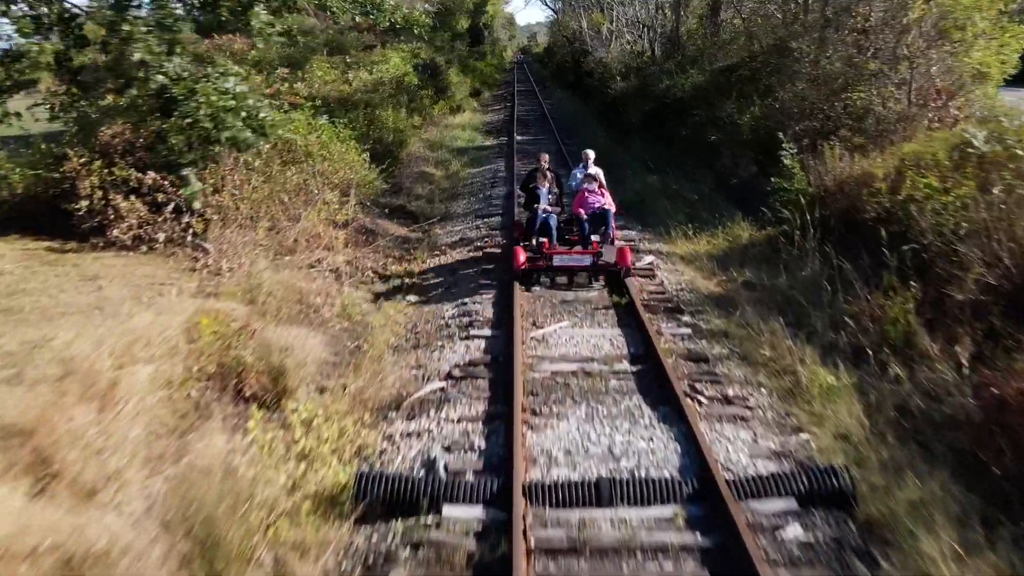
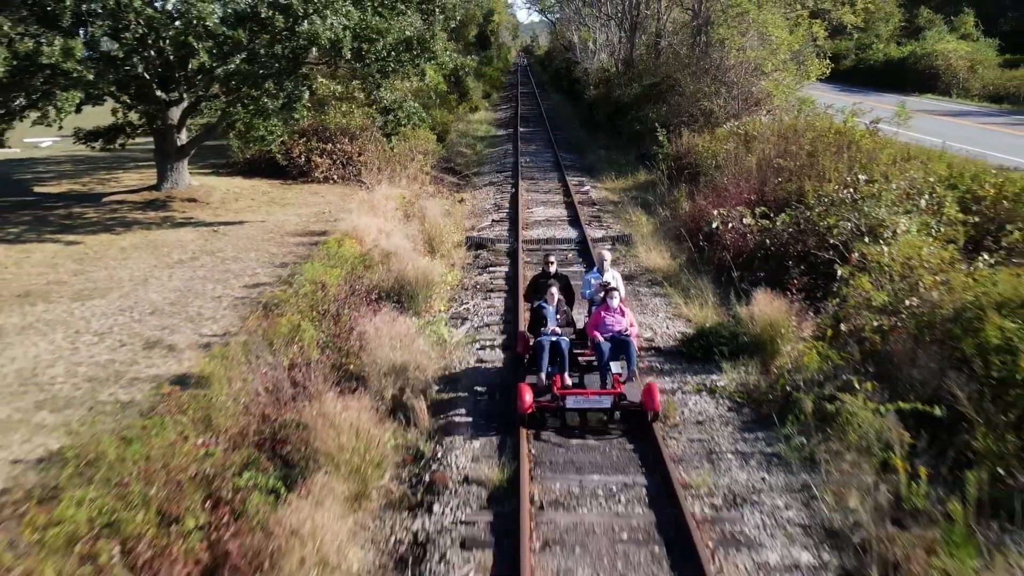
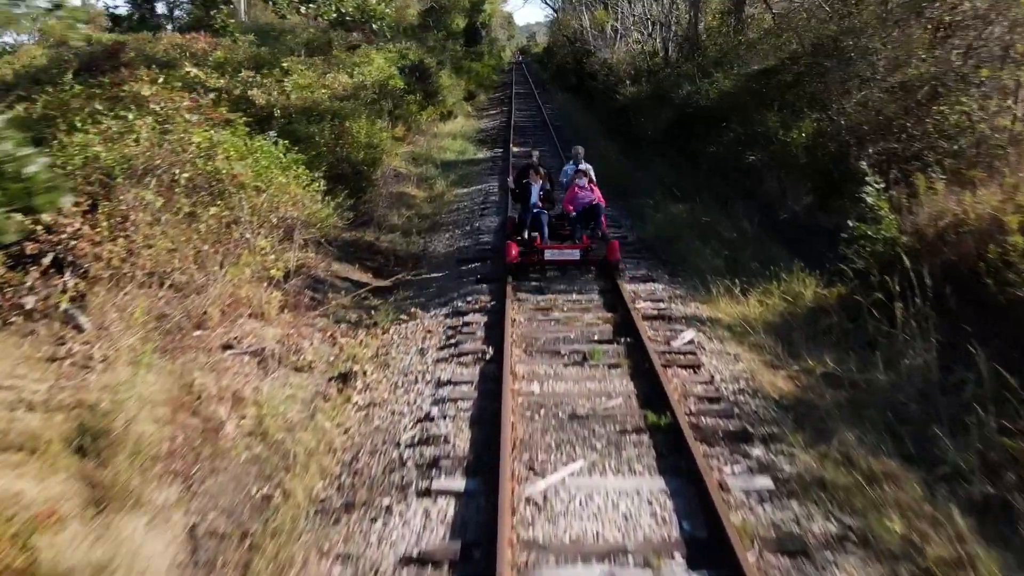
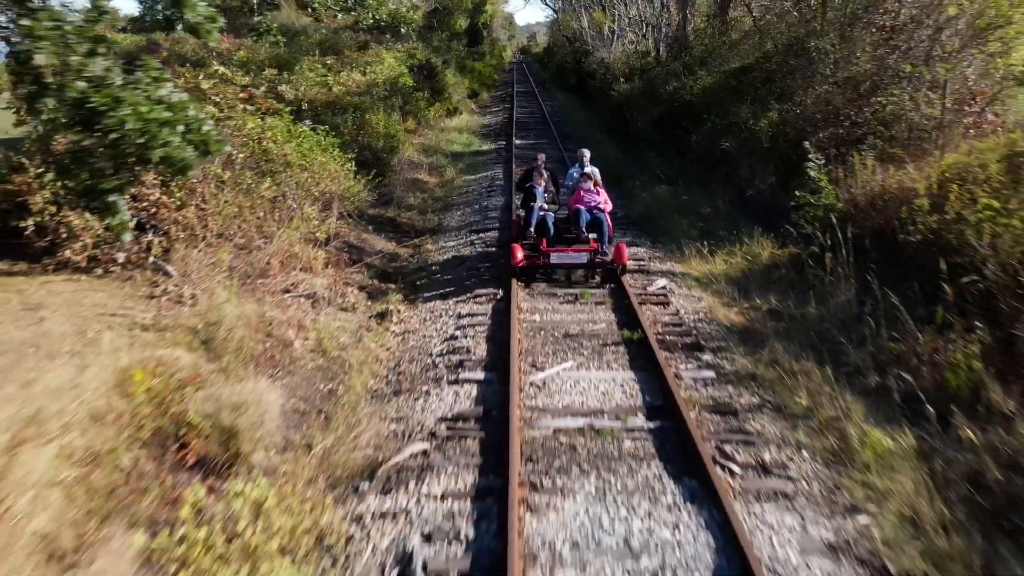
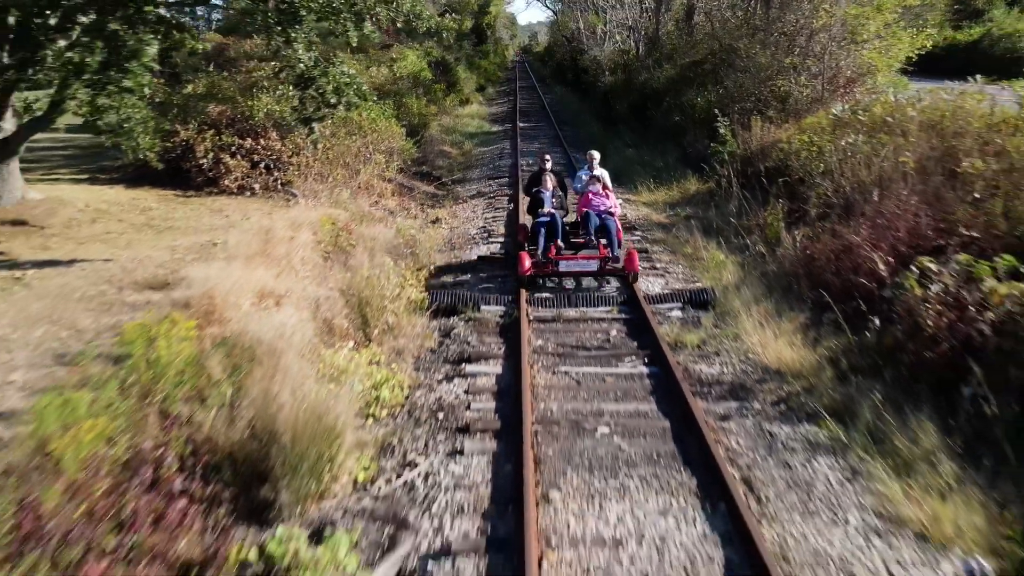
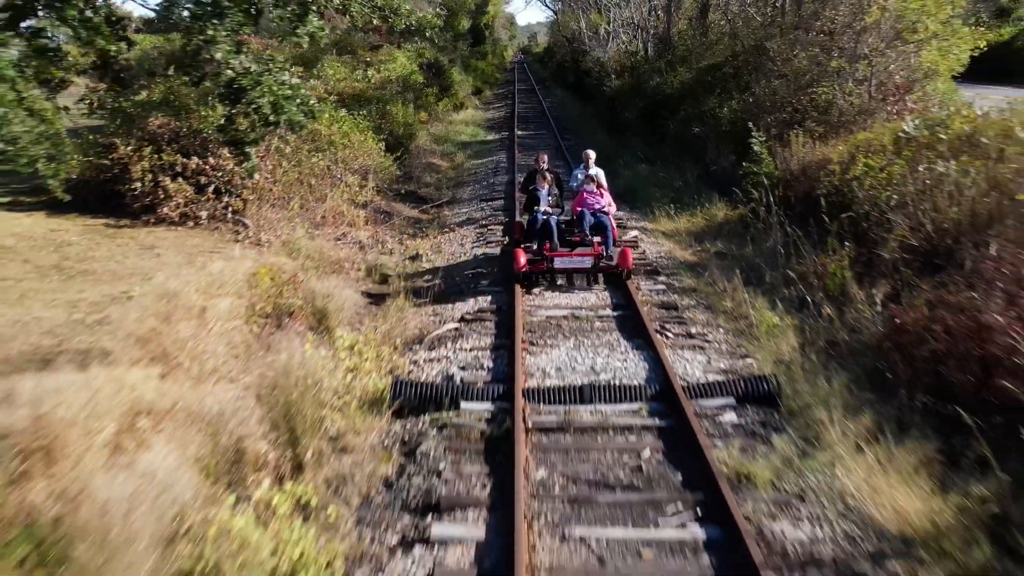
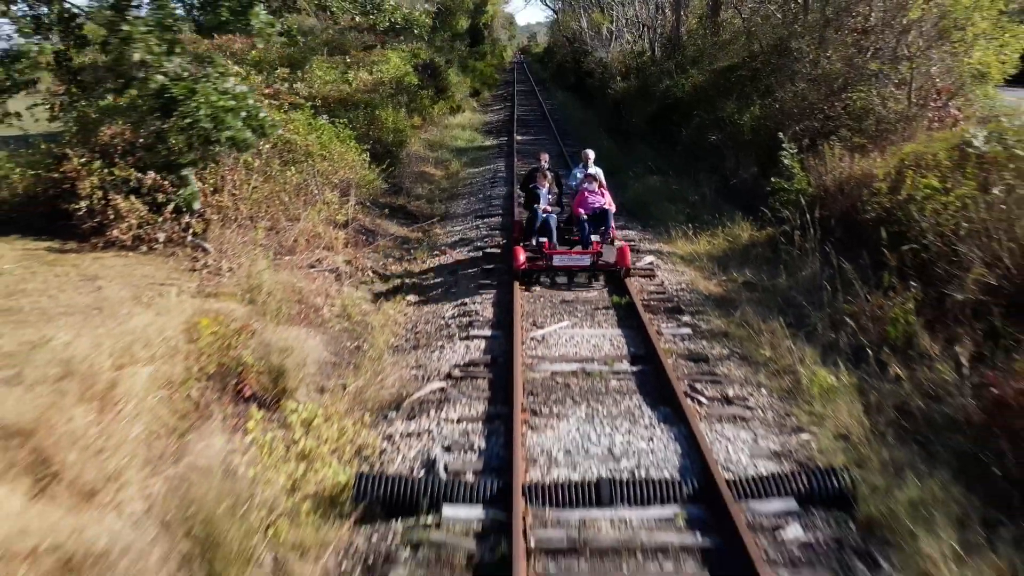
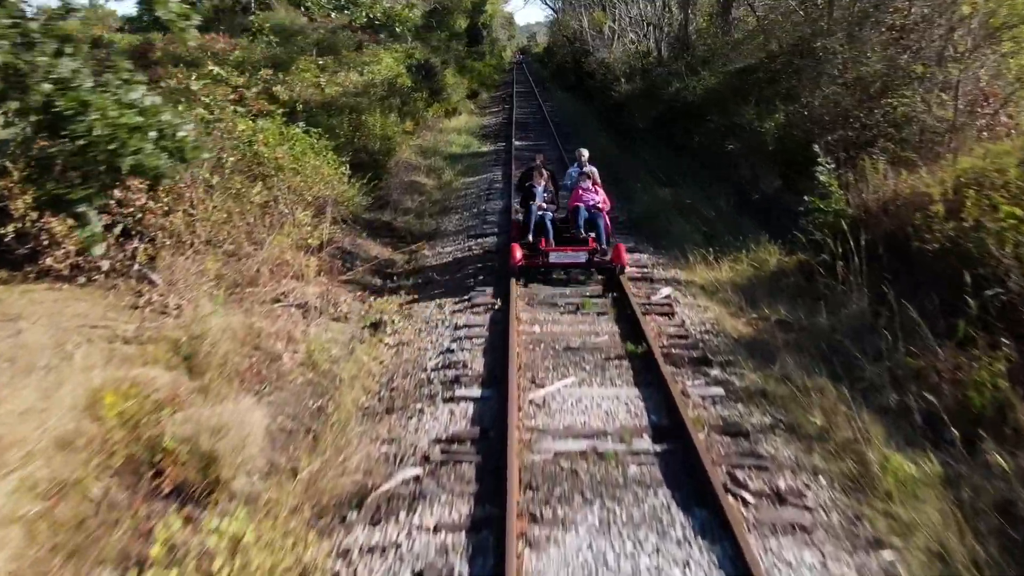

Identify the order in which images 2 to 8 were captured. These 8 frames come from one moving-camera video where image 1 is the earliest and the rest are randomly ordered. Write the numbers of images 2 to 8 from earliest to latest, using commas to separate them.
8, 3, 4, 7, 6, 5, 2
